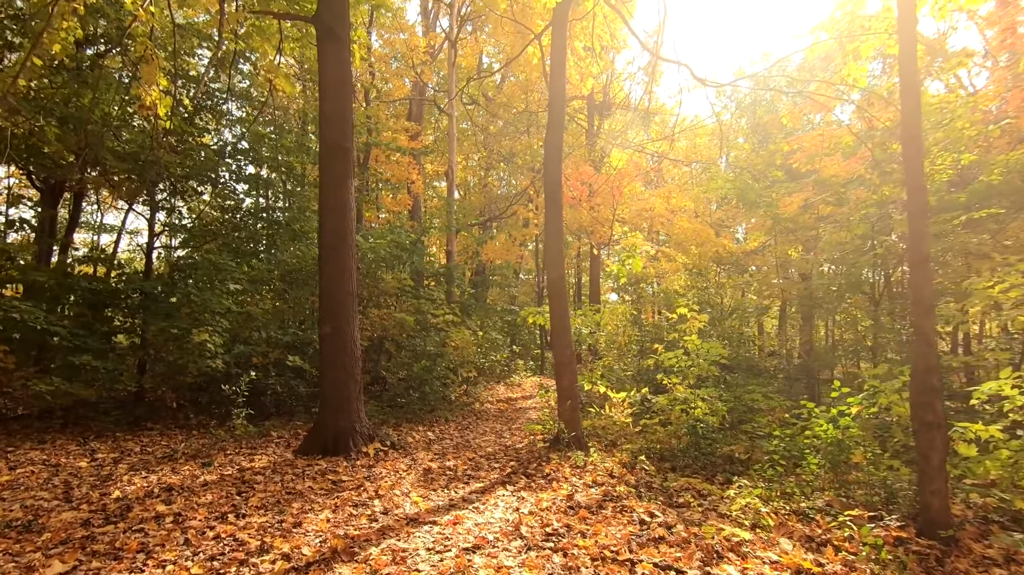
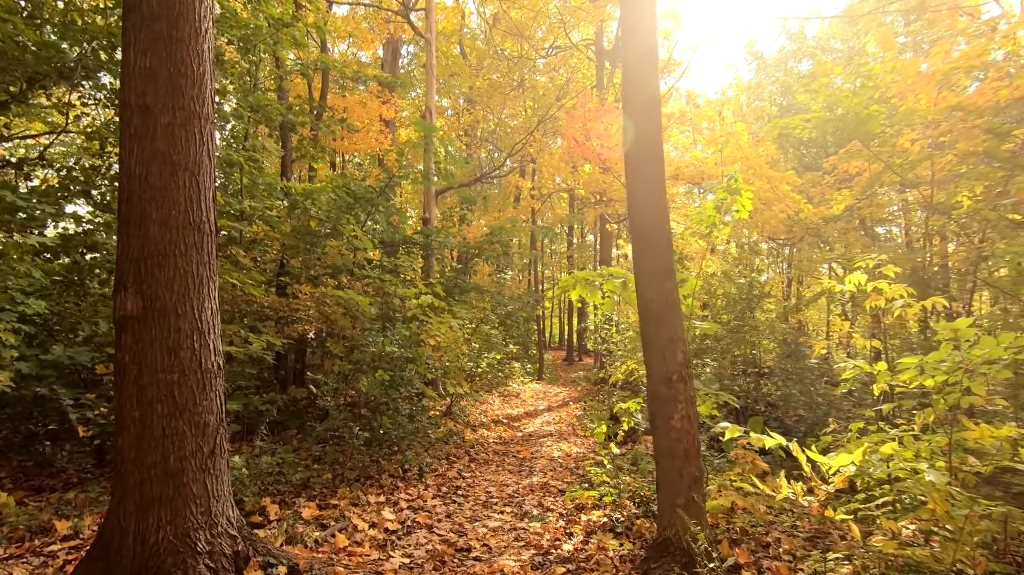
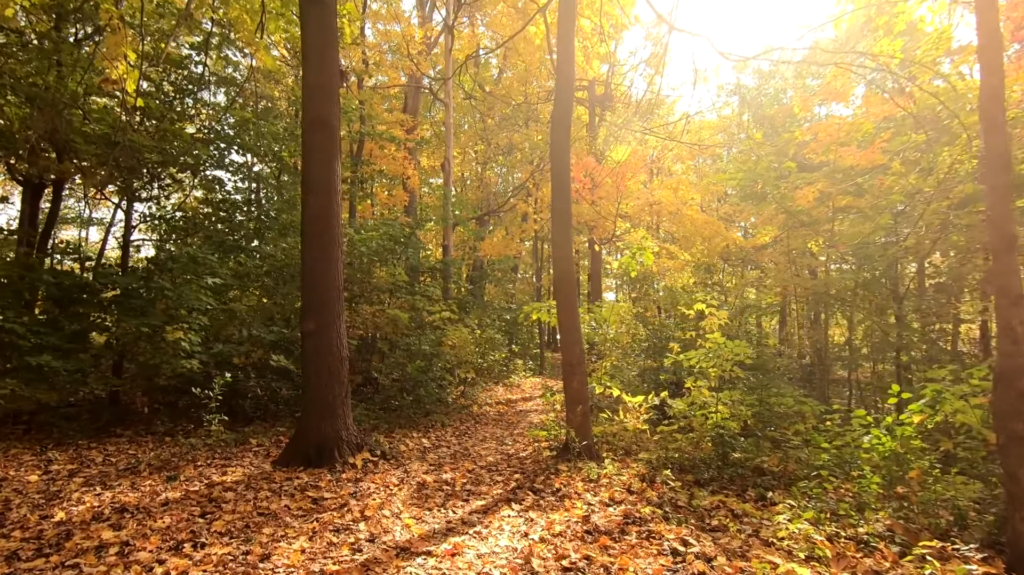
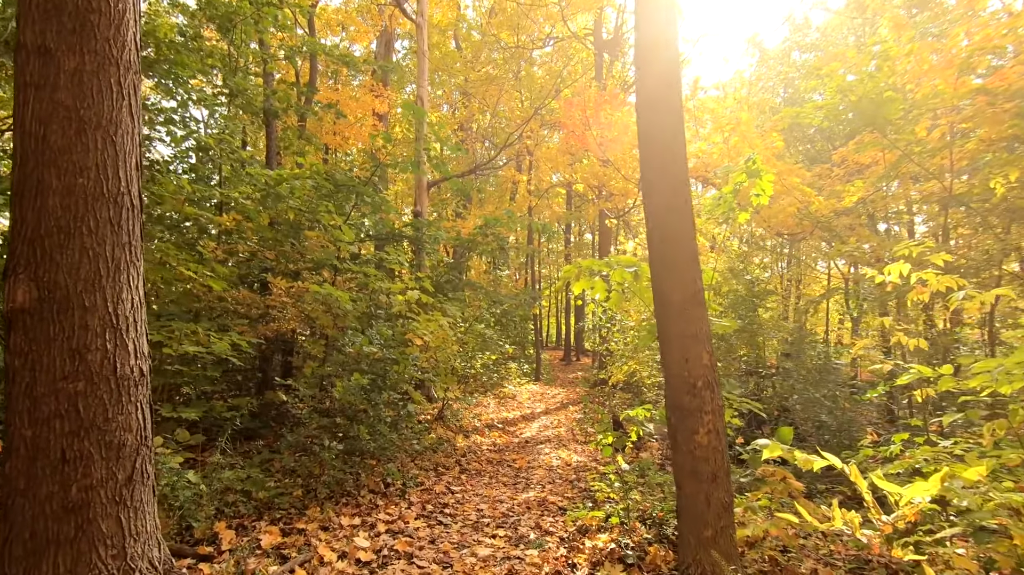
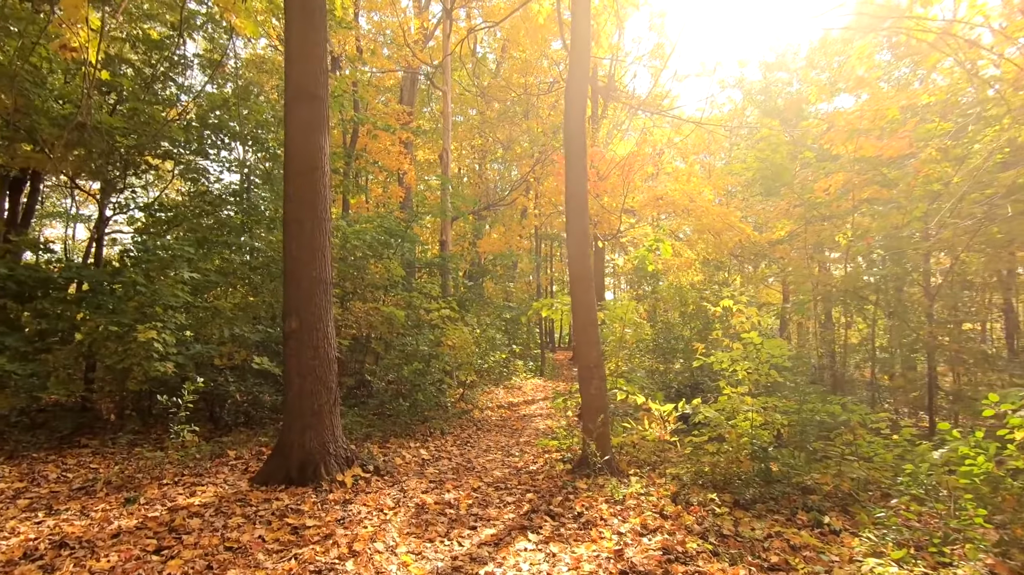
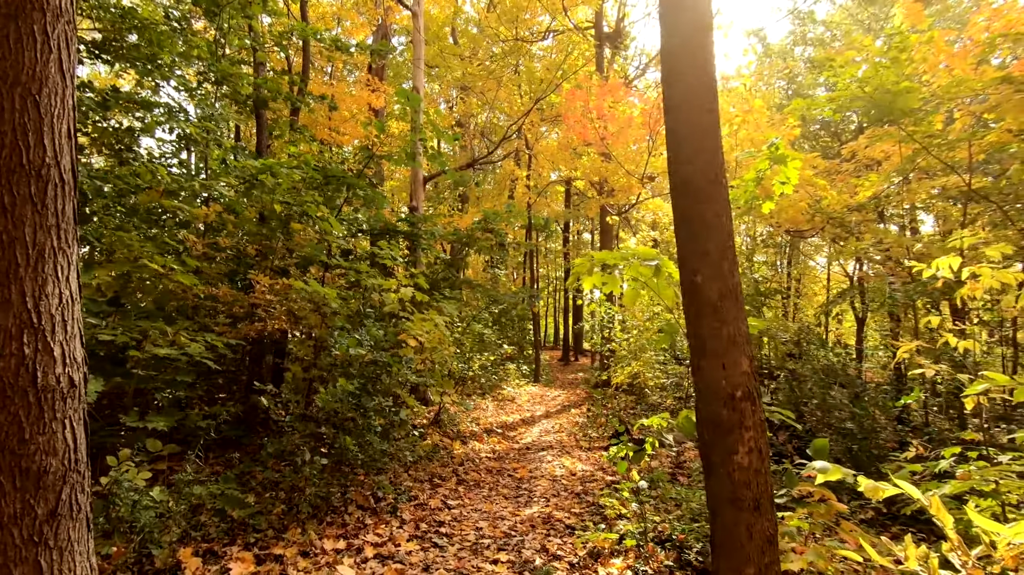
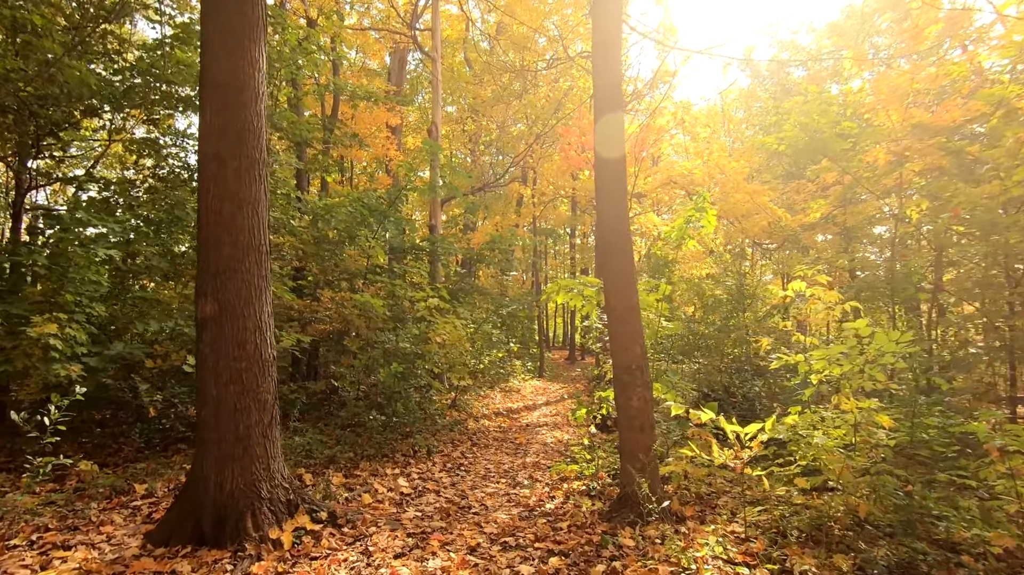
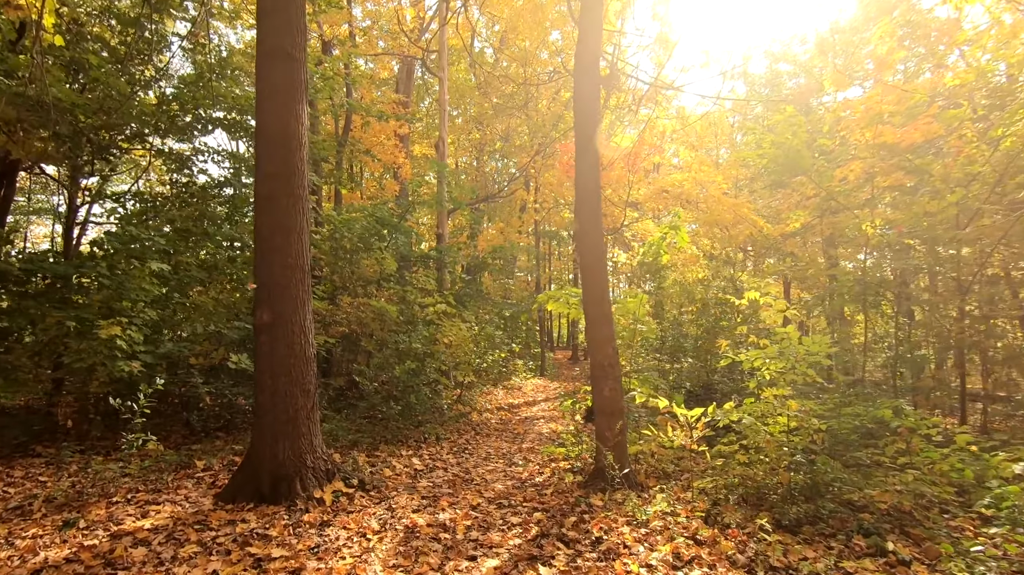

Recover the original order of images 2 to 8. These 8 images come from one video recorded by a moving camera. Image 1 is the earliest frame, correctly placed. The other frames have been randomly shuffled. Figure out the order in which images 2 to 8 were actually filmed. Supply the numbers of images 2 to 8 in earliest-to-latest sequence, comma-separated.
3, 5, 8, 7, 2, 4, 6
